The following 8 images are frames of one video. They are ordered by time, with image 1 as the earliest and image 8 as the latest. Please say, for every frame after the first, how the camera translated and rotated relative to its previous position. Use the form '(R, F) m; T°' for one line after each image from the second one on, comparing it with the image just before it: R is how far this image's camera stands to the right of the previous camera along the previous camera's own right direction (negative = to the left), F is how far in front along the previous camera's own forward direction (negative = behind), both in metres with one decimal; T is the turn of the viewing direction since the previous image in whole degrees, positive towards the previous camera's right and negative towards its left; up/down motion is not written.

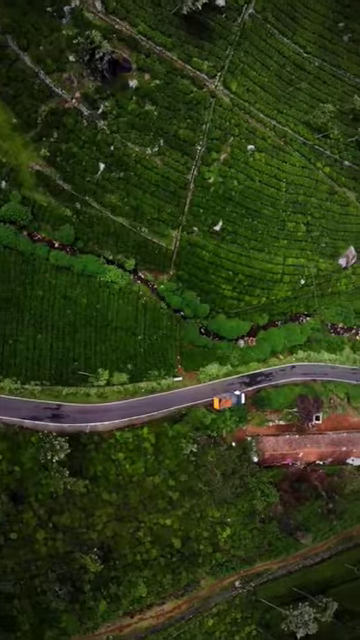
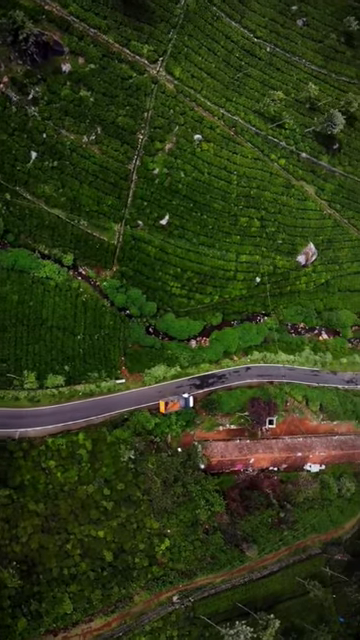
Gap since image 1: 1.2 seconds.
(+3.3, +2.4) m; 0°
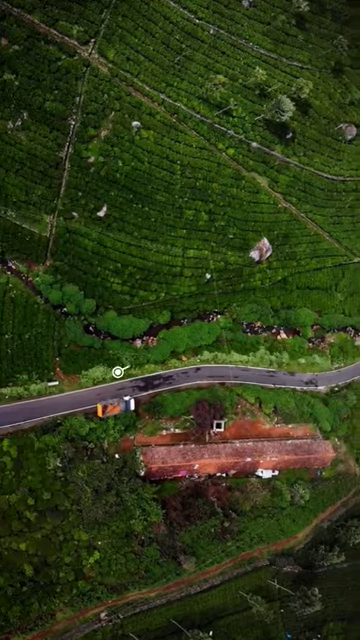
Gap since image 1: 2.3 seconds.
(+3.4, +2.5) m; 0°
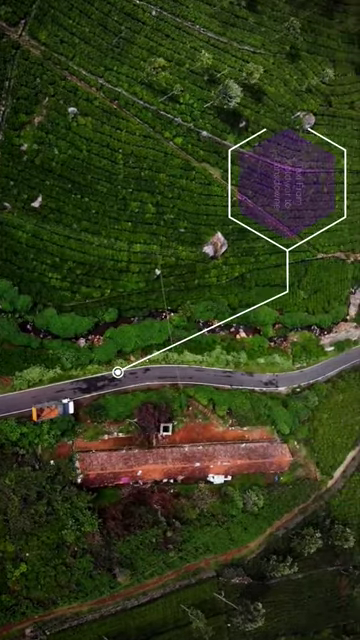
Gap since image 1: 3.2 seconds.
(+3.1, +2.3) m; 0°
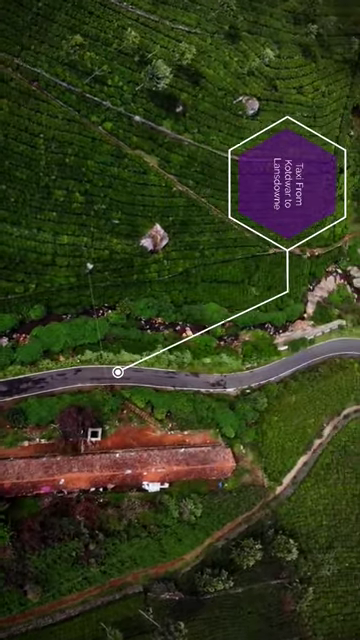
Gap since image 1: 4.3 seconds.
(+3.7, +2.7) m; 0°
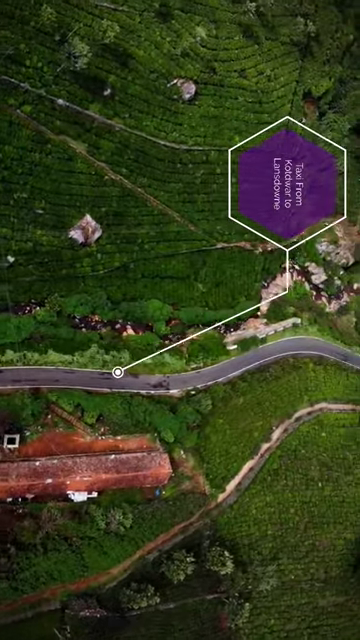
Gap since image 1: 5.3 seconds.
(+3.7, +2.7) m; 0°
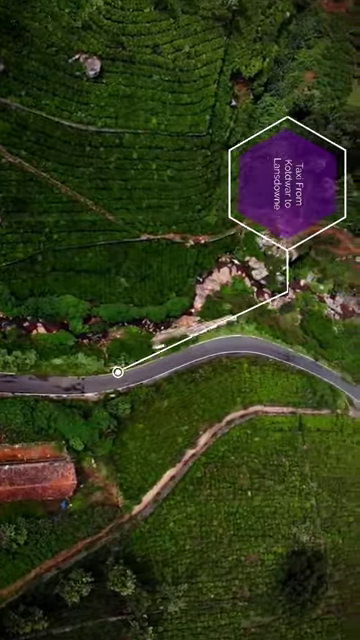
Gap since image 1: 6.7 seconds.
(+4.8, +3.4) m; 0°
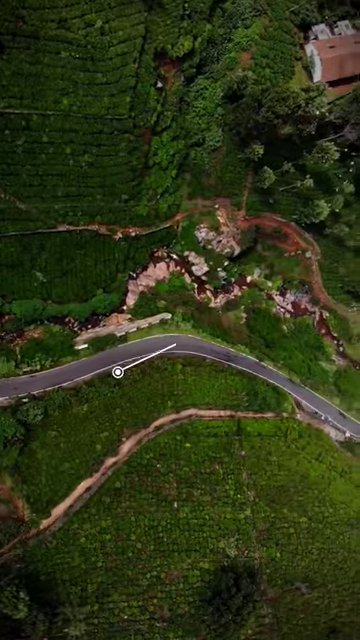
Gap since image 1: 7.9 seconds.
(+4.4, +3.2) m; 0°
